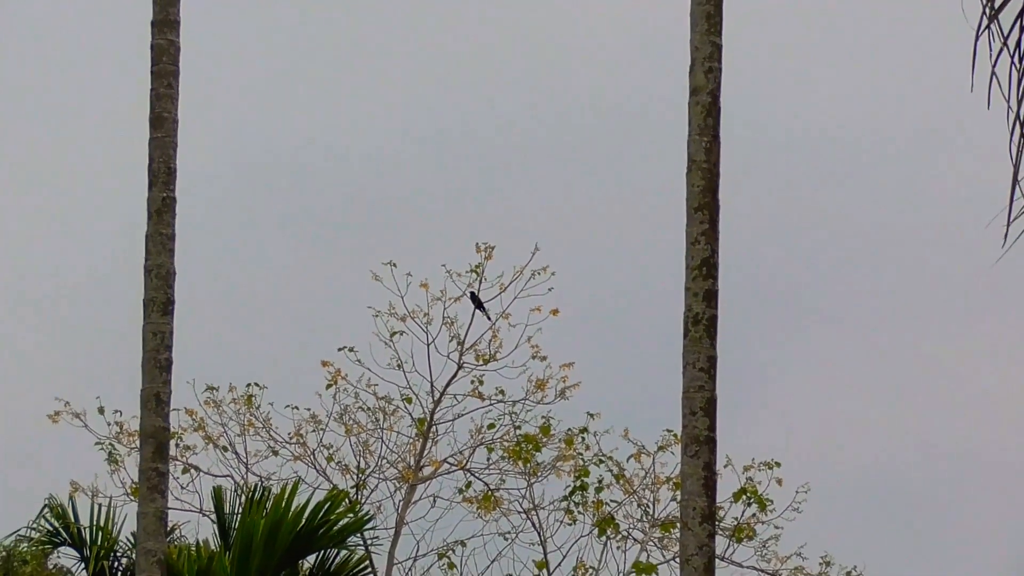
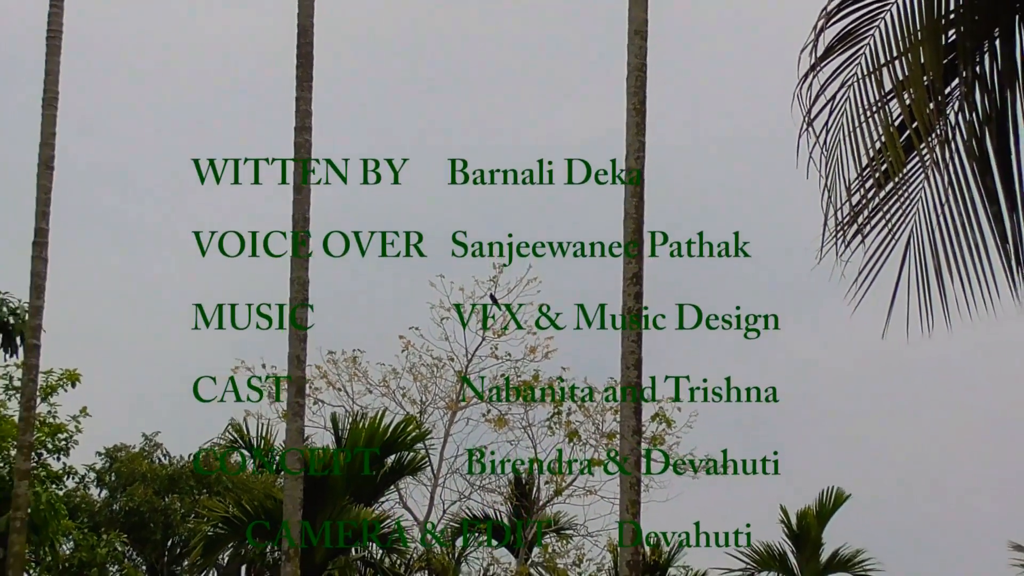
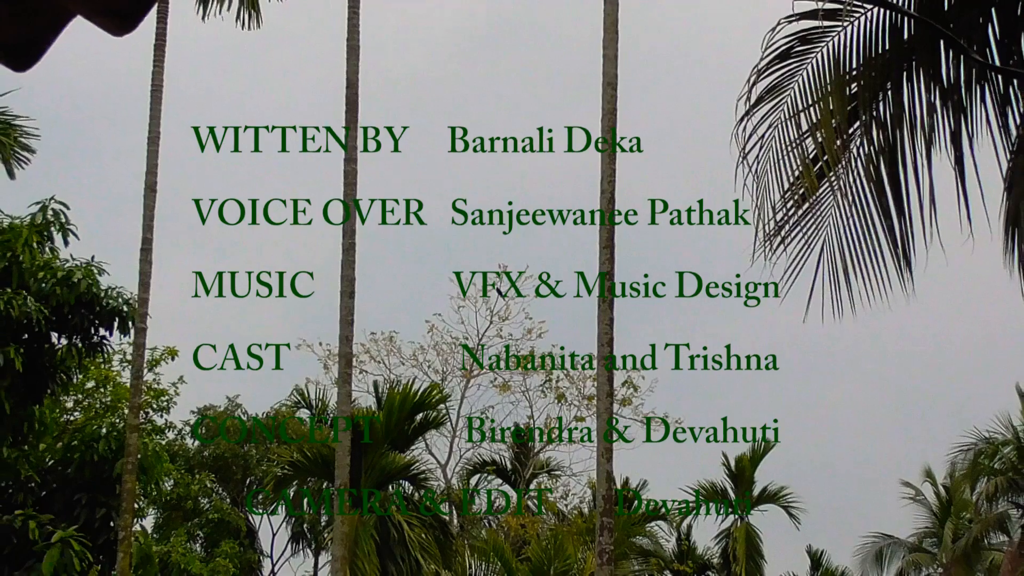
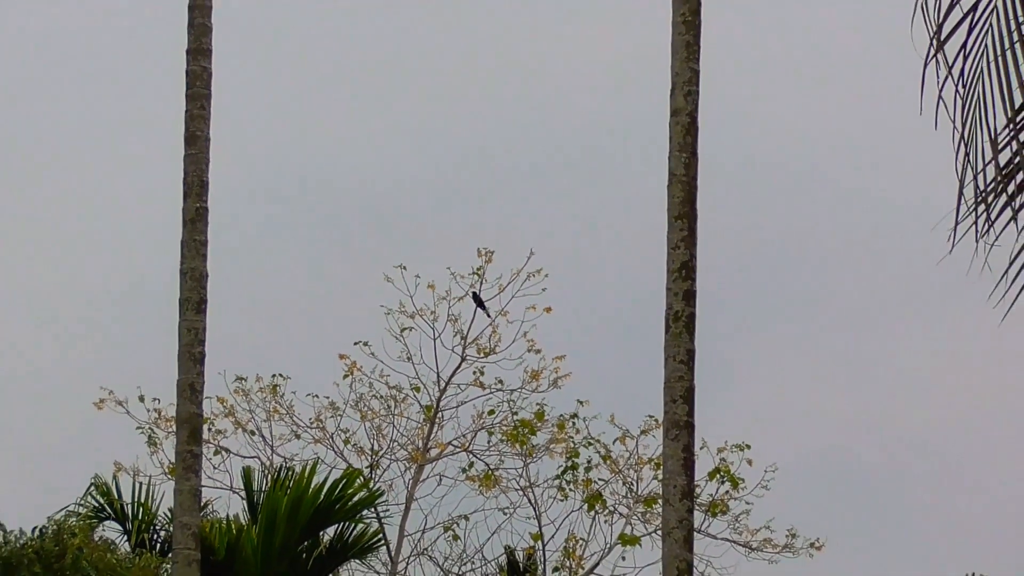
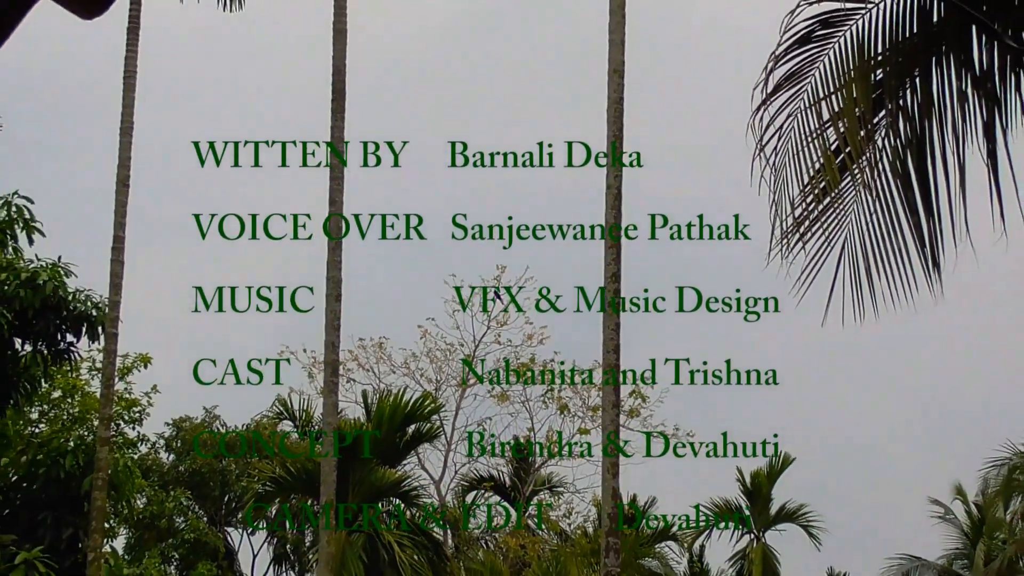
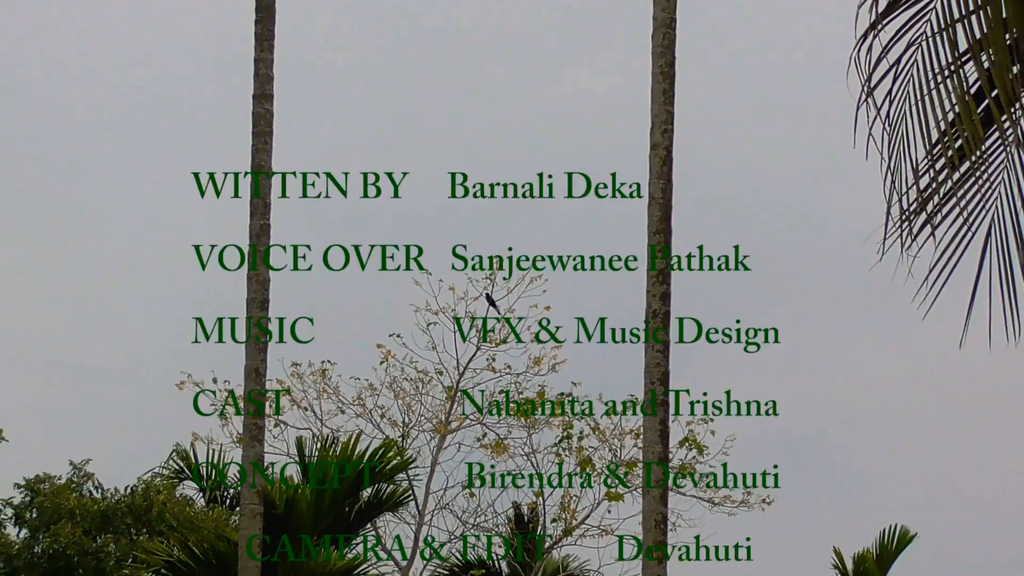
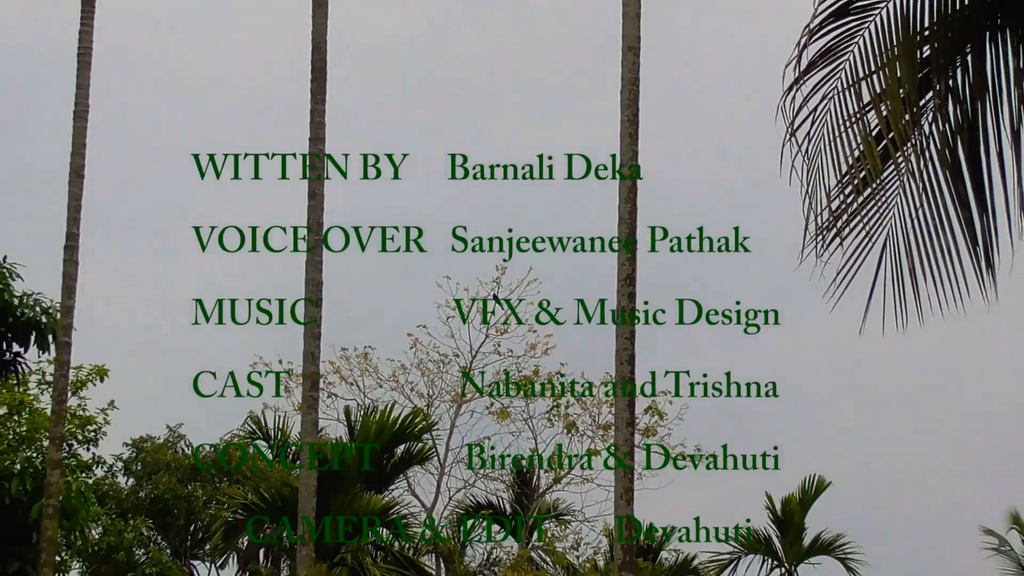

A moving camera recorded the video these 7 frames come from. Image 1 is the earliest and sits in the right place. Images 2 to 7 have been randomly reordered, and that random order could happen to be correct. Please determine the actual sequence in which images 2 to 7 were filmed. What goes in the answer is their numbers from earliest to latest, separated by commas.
4, 6, 2, 7, 5, 3
